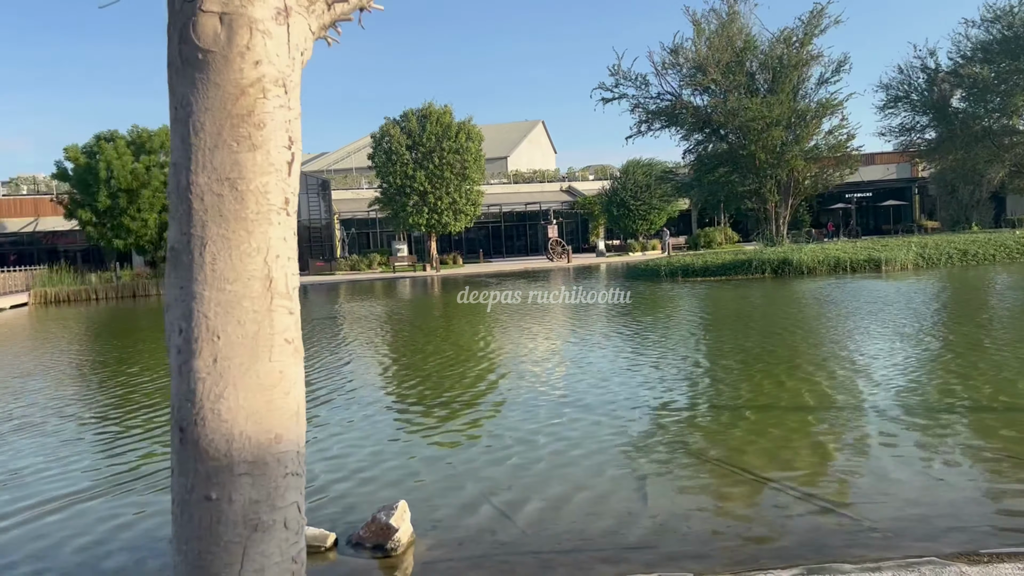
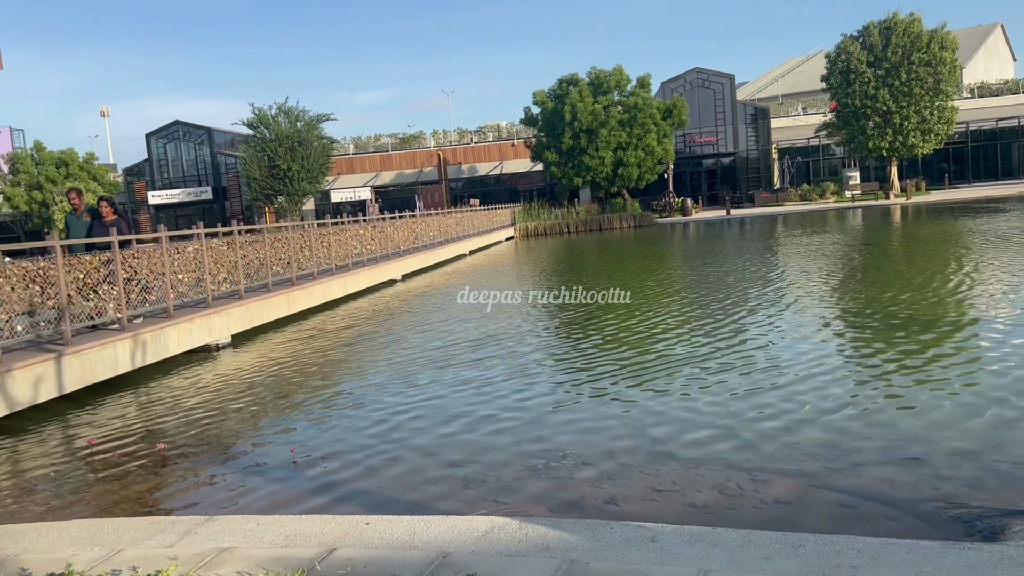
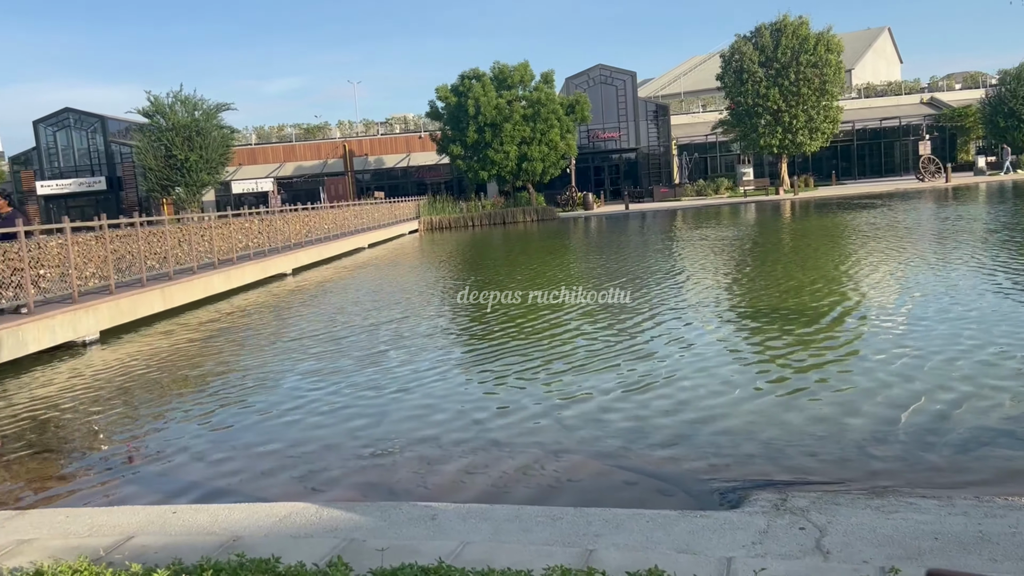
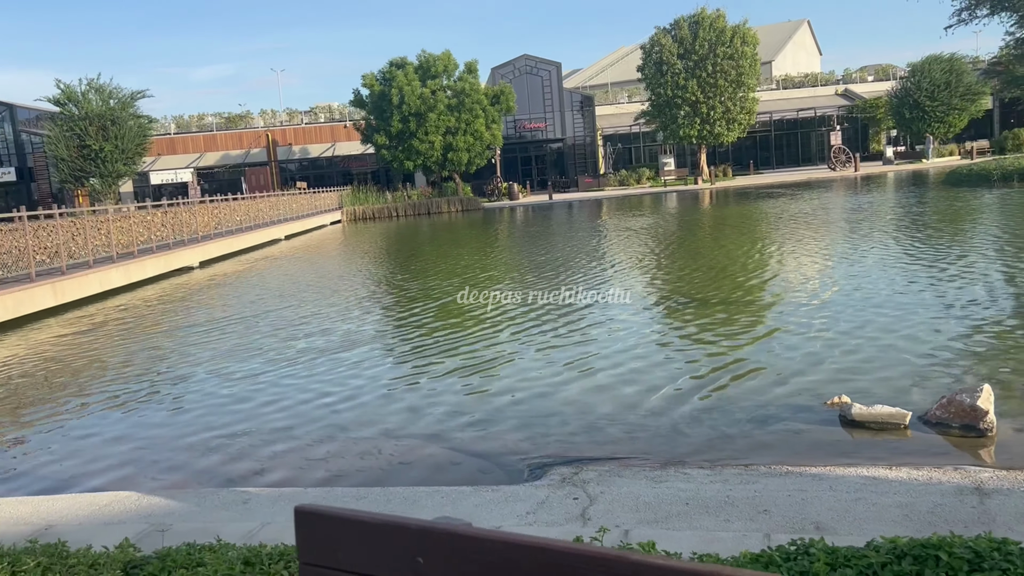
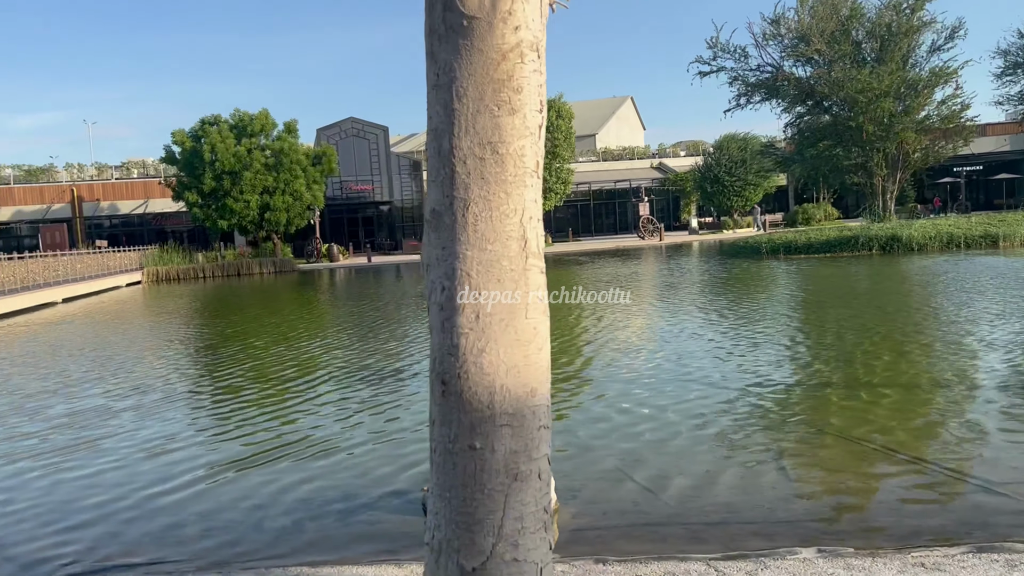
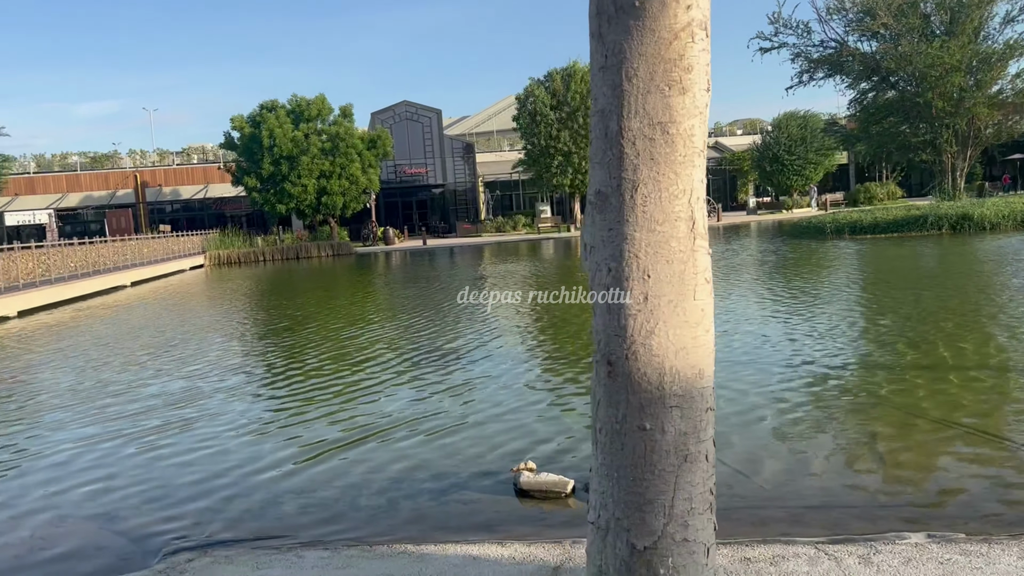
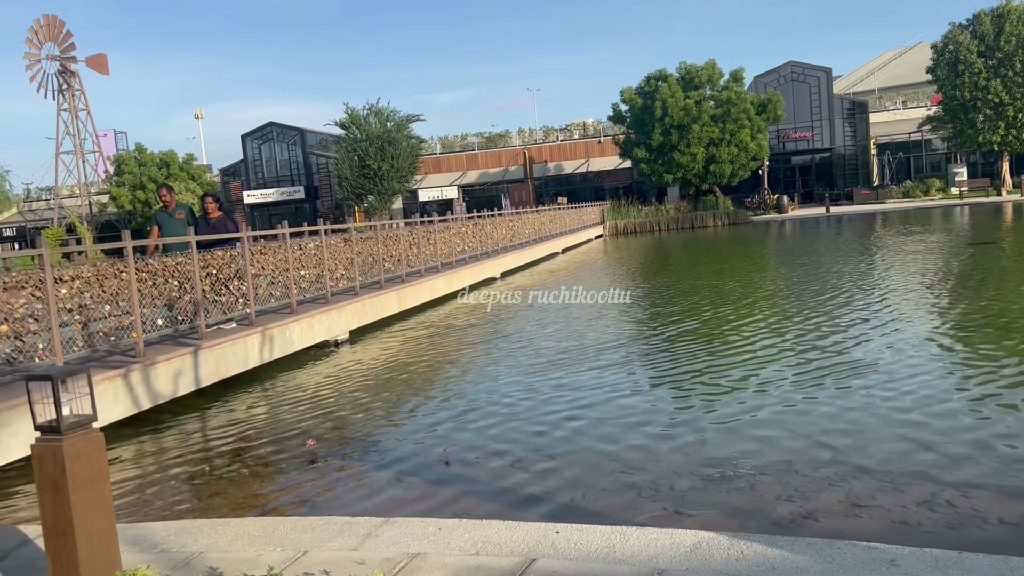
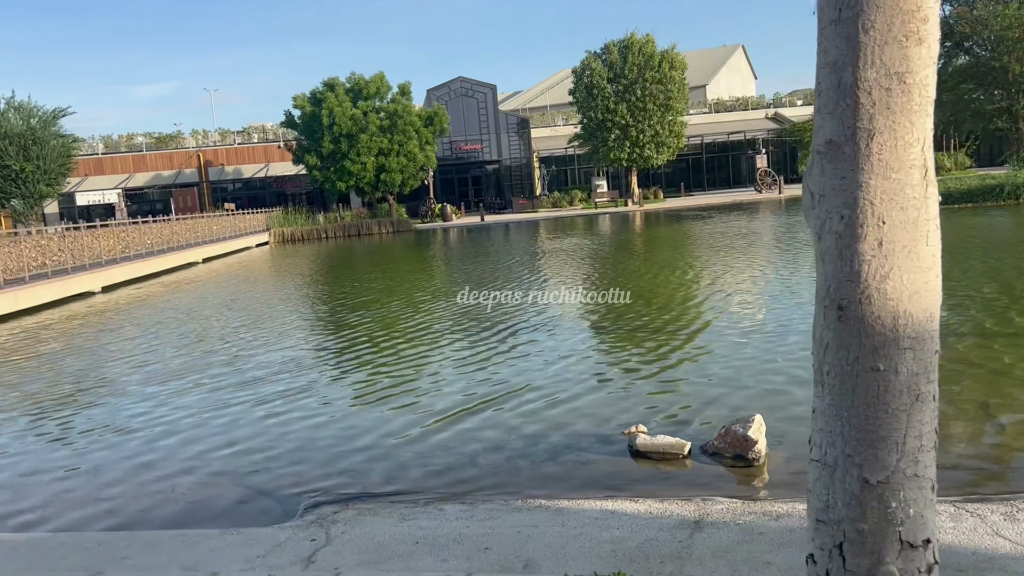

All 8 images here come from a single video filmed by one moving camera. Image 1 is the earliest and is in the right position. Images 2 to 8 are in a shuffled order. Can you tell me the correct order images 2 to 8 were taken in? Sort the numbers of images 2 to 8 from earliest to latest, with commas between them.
5, 6, 8, 4, 3, 2, 7
